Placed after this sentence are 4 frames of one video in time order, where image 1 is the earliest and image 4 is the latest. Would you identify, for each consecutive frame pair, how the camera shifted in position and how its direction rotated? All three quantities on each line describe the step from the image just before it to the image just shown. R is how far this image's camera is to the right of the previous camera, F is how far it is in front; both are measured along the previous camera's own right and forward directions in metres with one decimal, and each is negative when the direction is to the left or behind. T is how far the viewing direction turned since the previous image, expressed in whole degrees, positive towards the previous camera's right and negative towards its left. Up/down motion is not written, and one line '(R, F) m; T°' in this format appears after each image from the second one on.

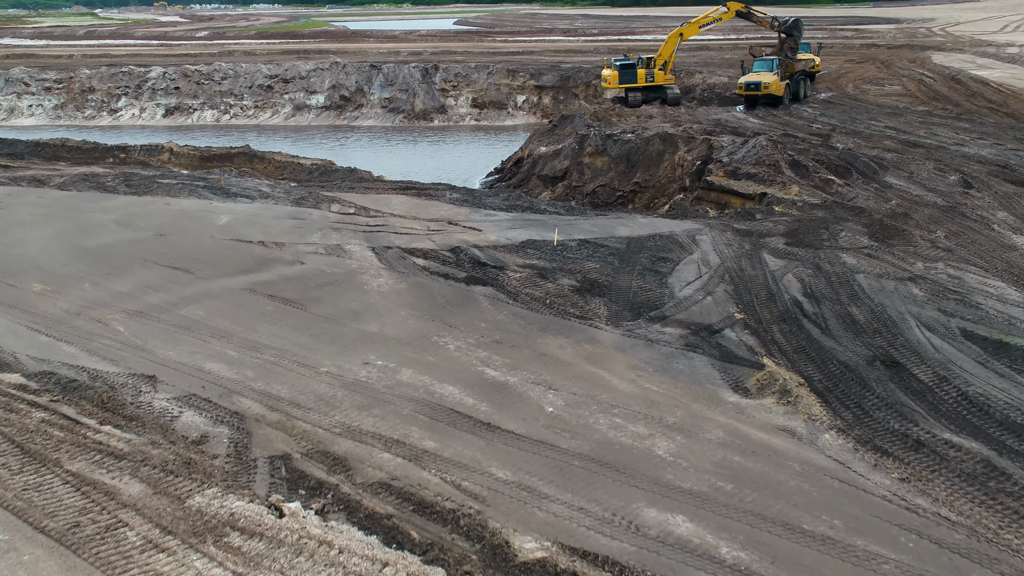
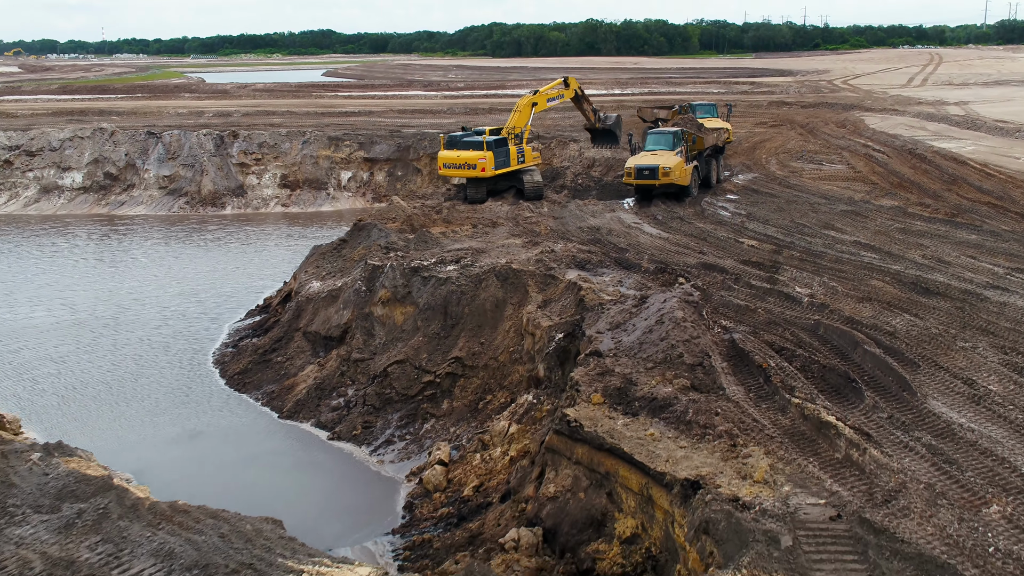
(+2.0, +8.7) m; +6°
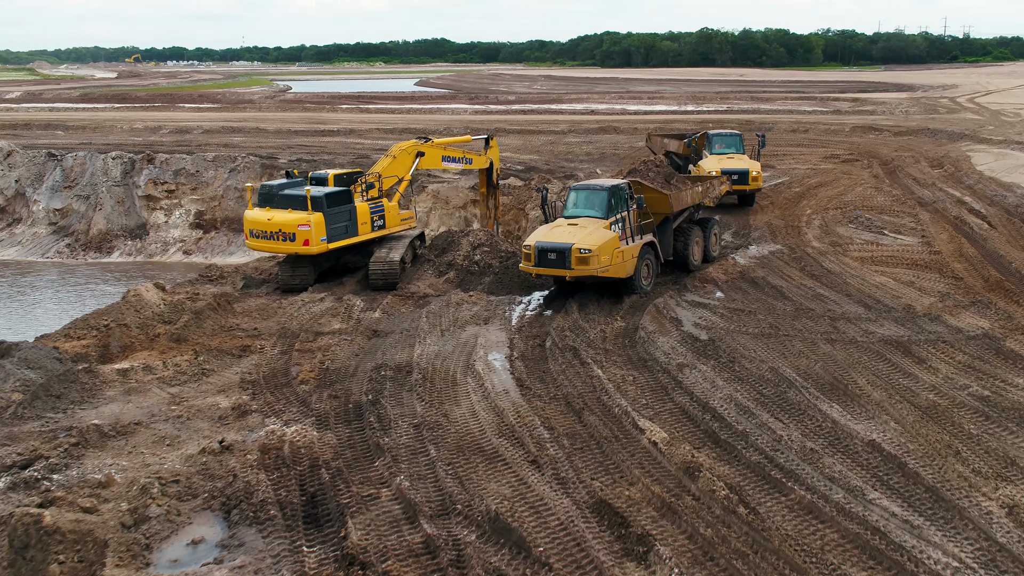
(+3.2, +7.1) m; -7°
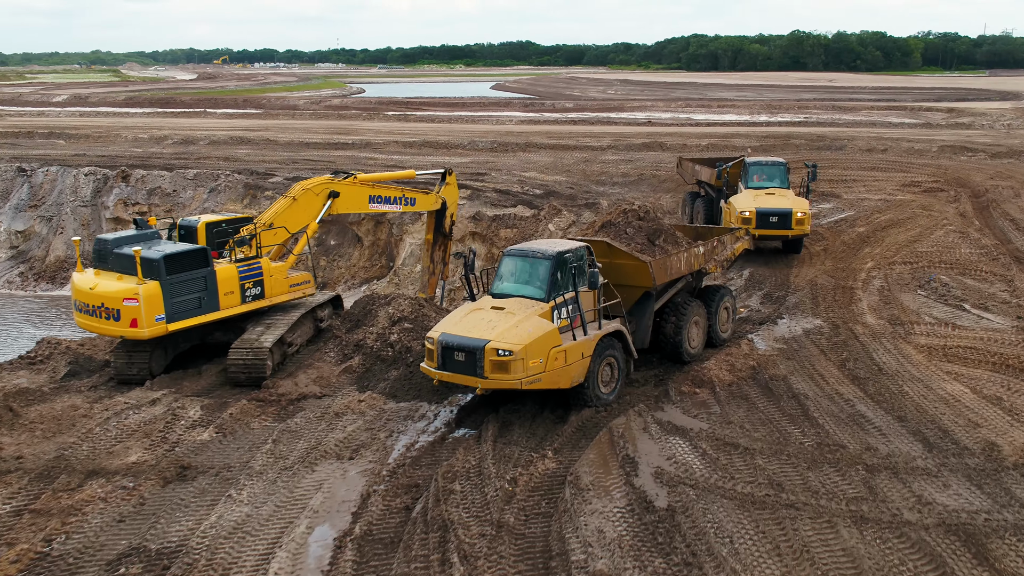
(+1.4, +3.3) m; -5°
